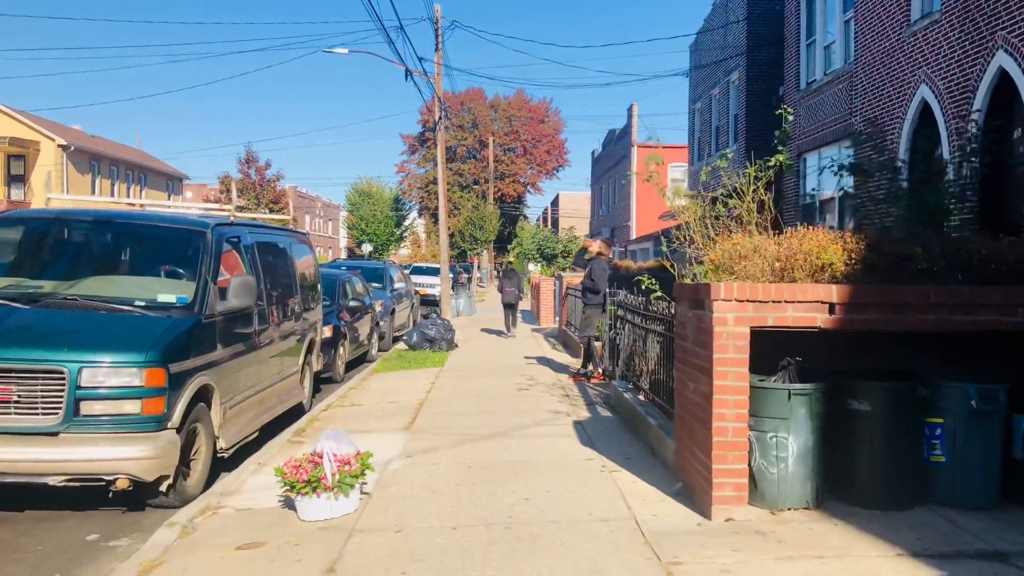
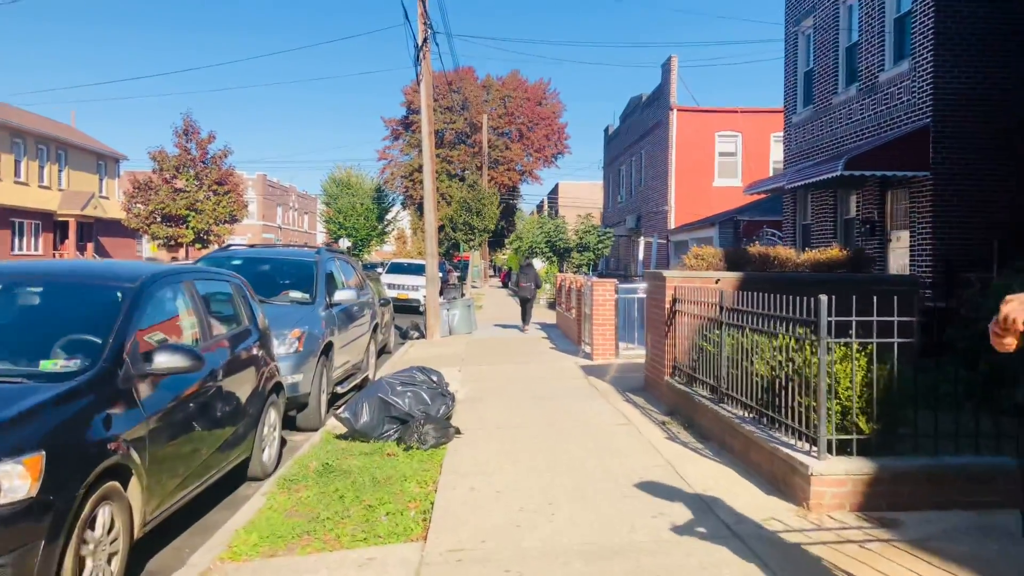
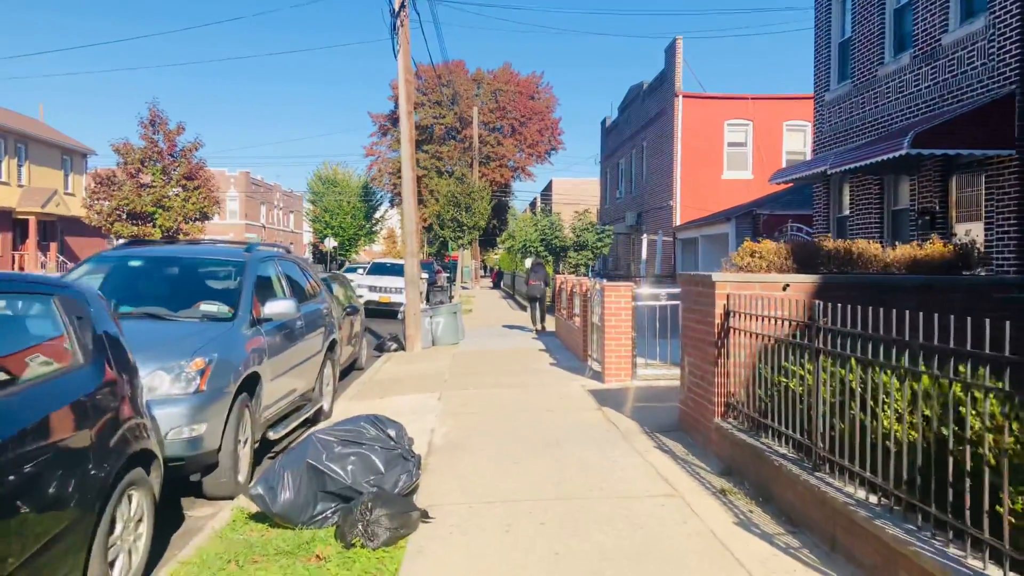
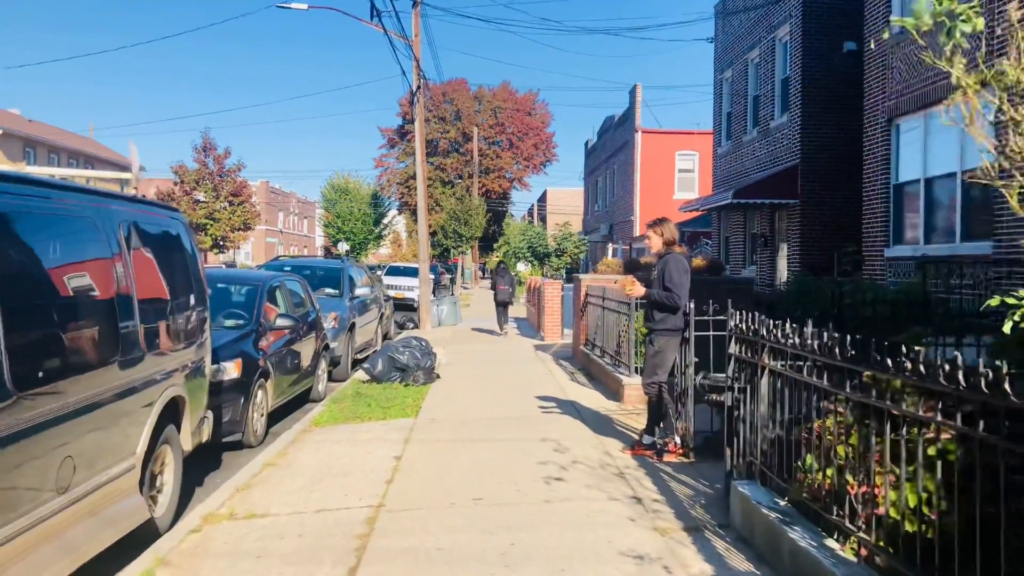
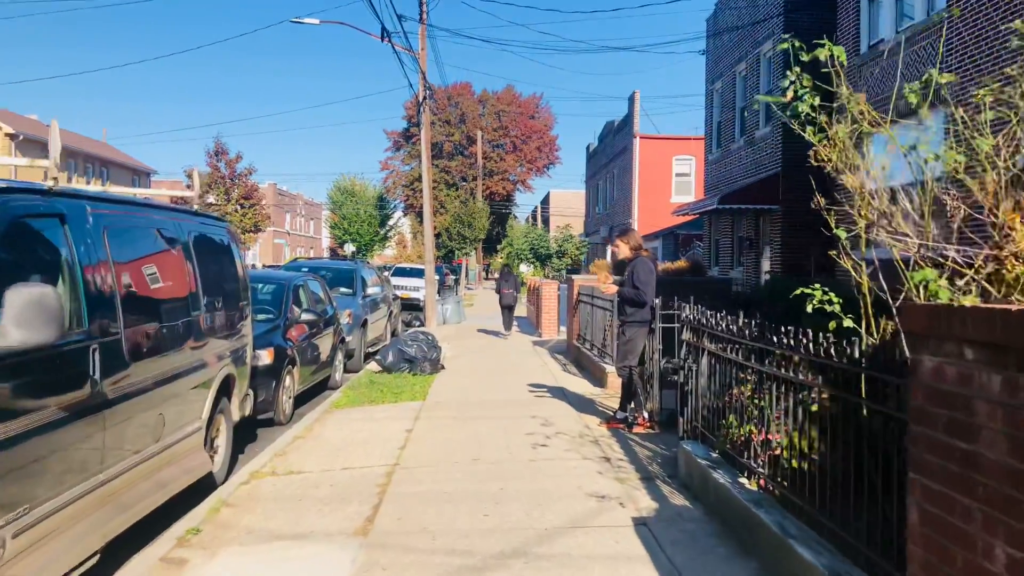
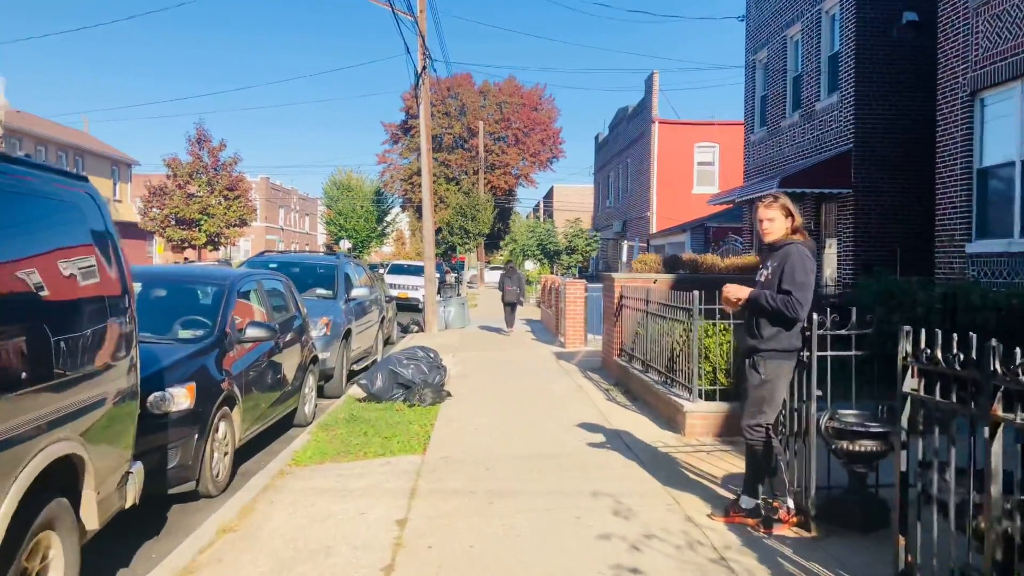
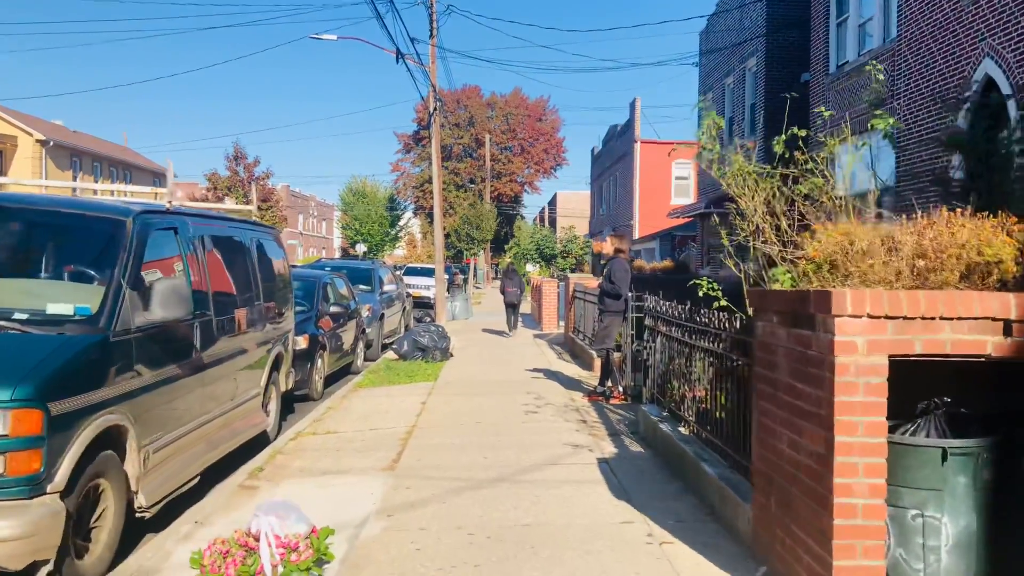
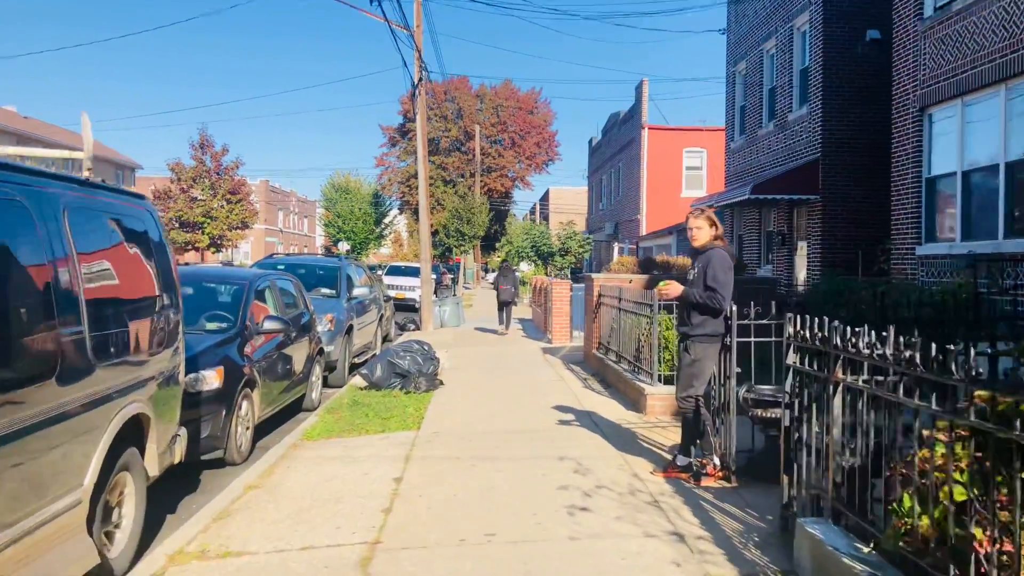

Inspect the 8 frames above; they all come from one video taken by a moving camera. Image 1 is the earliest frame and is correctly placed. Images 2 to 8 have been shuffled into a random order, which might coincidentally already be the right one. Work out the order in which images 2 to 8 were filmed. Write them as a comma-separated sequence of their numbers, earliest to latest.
7, 5, 4, 8, 6, 2, 3
